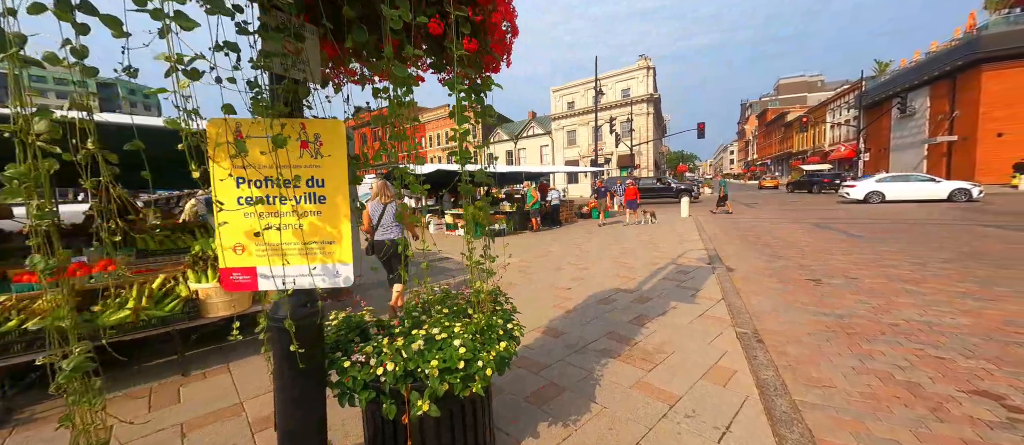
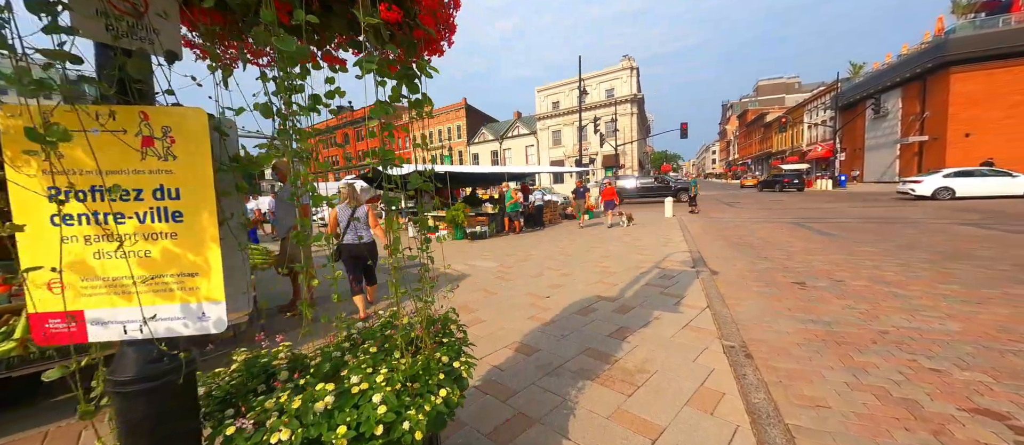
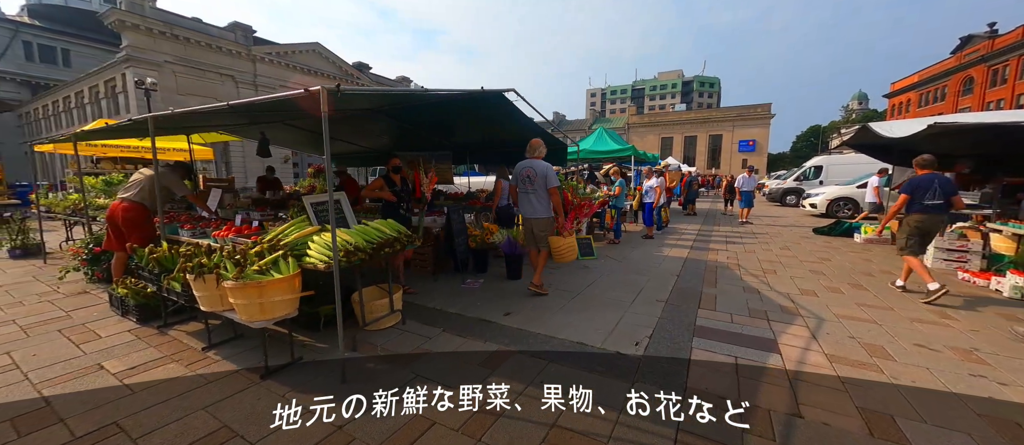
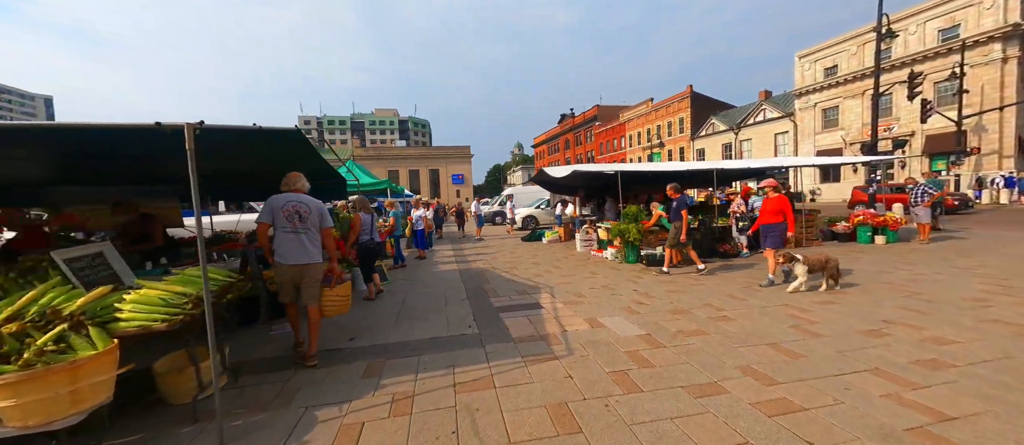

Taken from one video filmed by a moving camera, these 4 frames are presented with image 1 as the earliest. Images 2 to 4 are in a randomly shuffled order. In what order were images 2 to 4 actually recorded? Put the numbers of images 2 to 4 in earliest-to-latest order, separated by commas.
2, 4, 3
